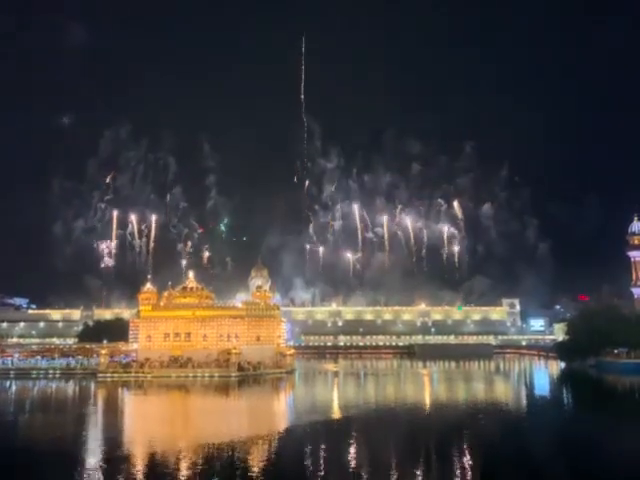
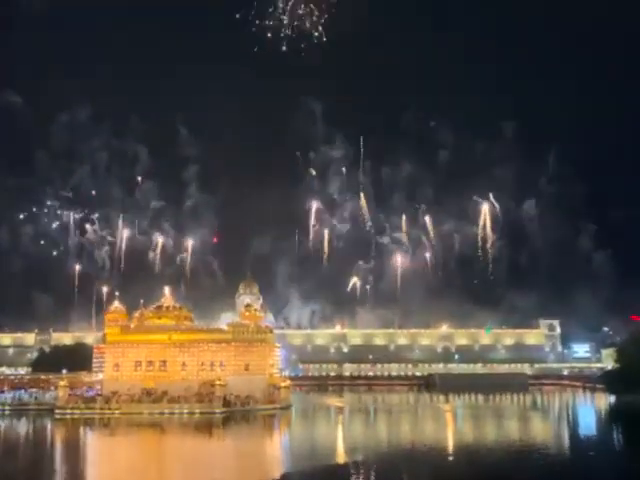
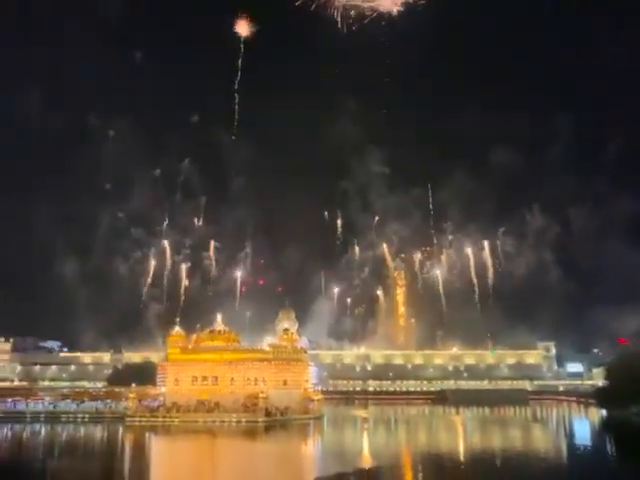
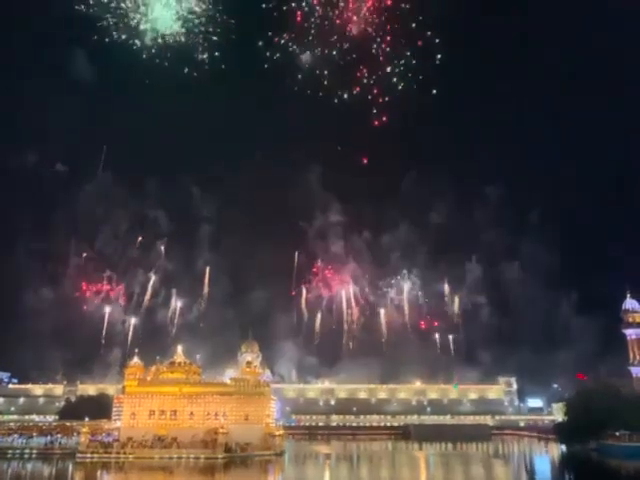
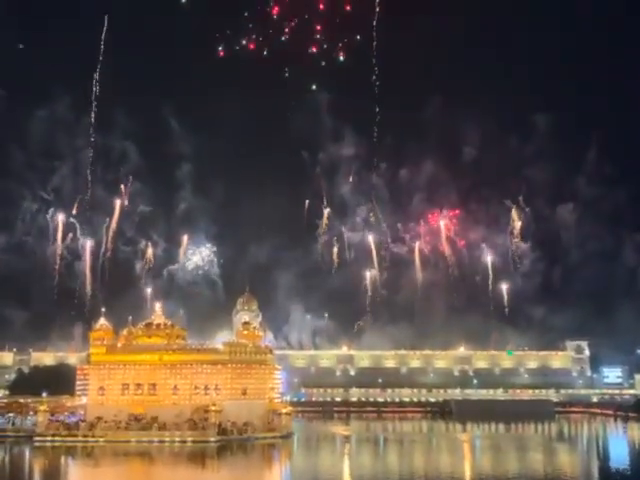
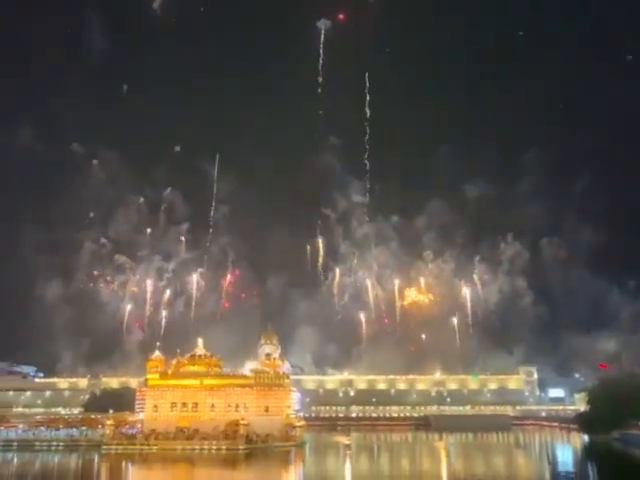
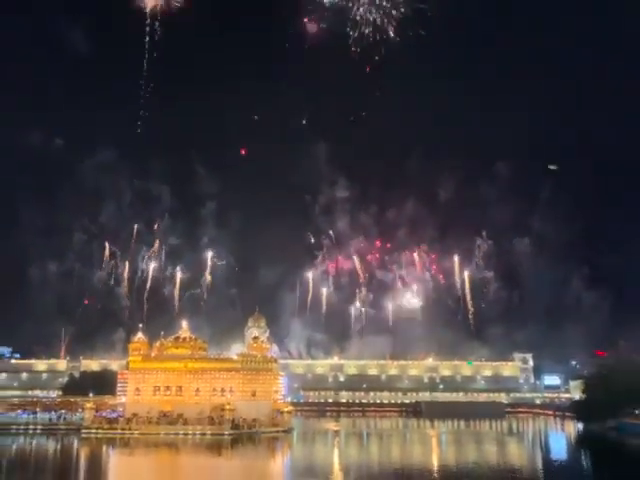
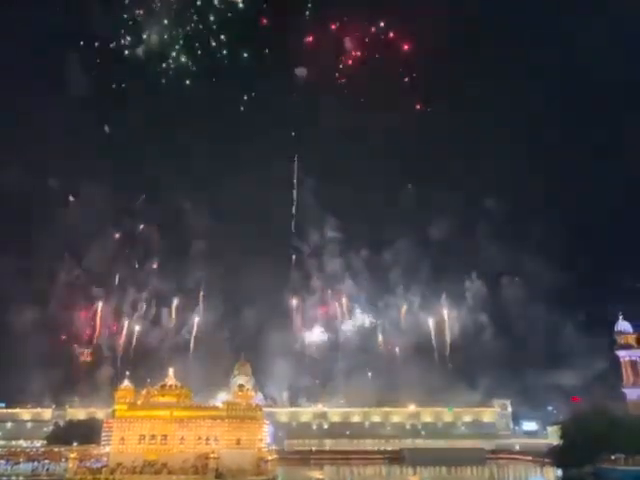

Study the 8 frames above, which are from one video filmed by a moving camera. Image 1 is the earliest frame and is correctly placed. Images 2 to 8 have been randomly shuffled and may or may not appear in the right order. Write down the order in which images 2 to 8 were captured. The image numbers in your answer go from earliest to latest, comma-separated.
2, 5, 7, 4, 8, 6, 3
